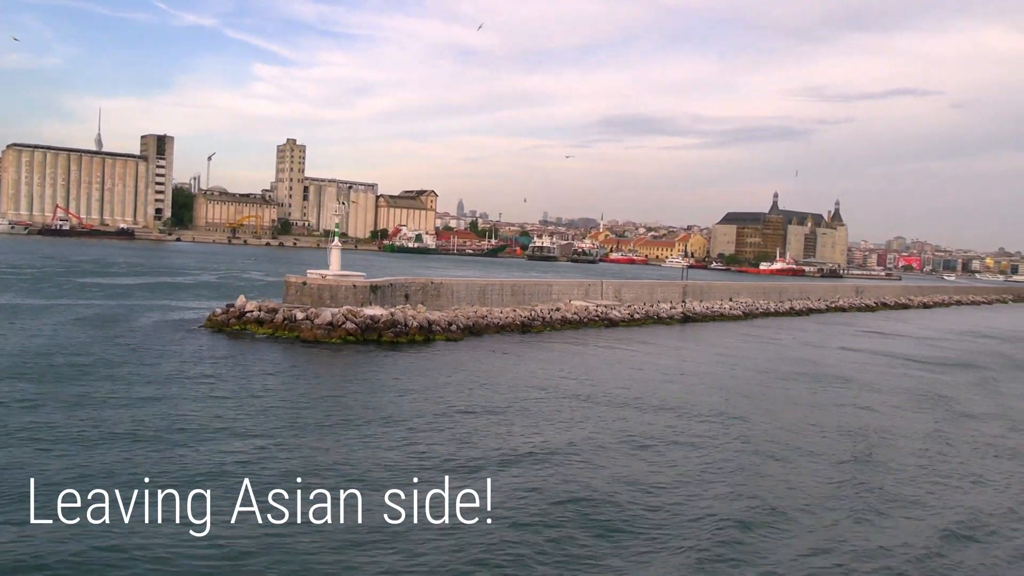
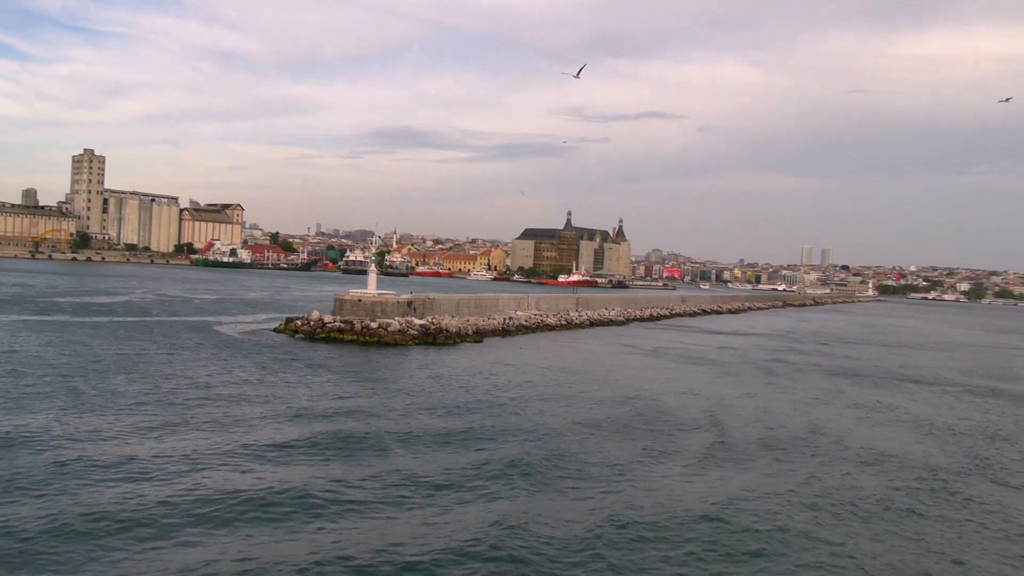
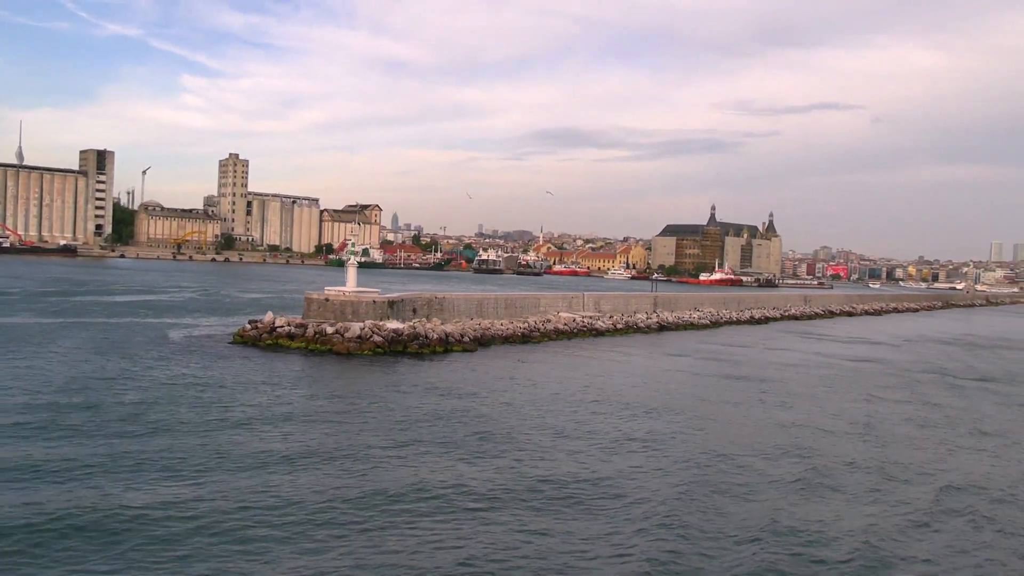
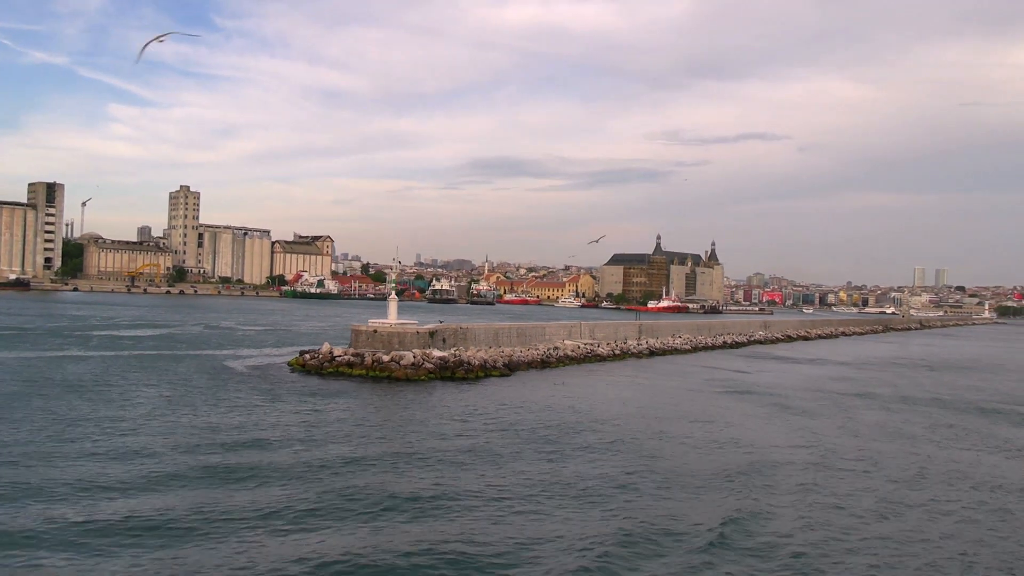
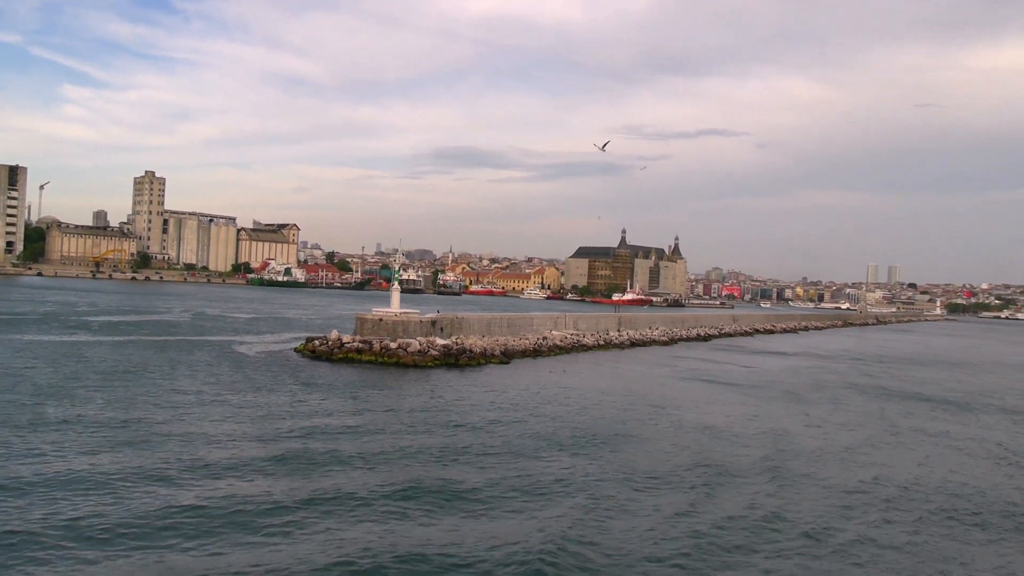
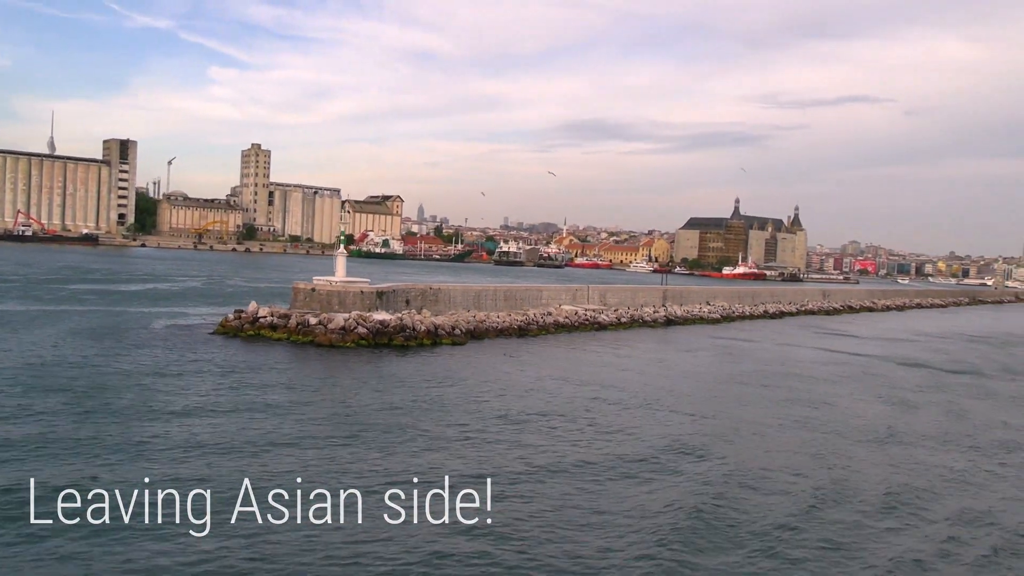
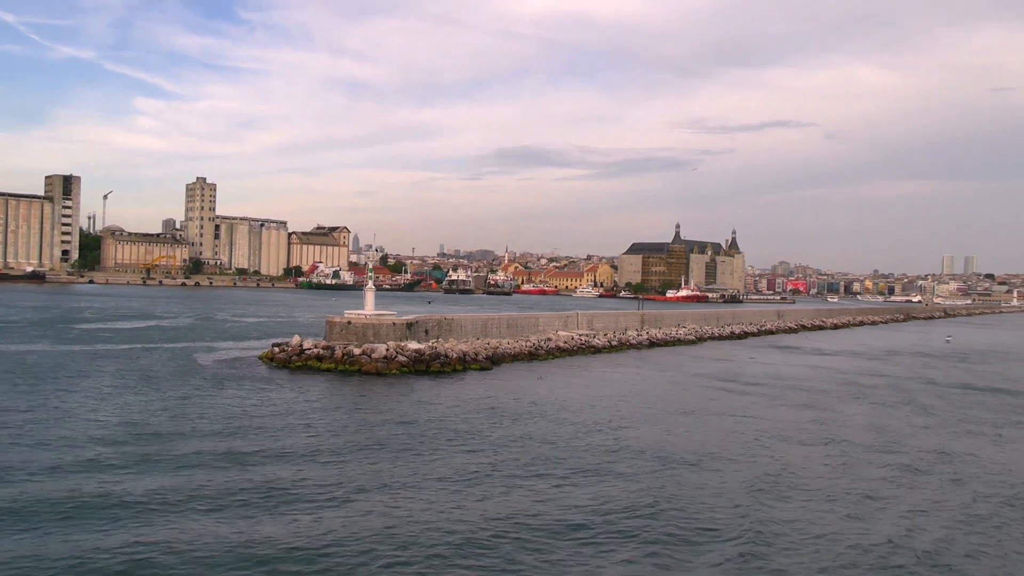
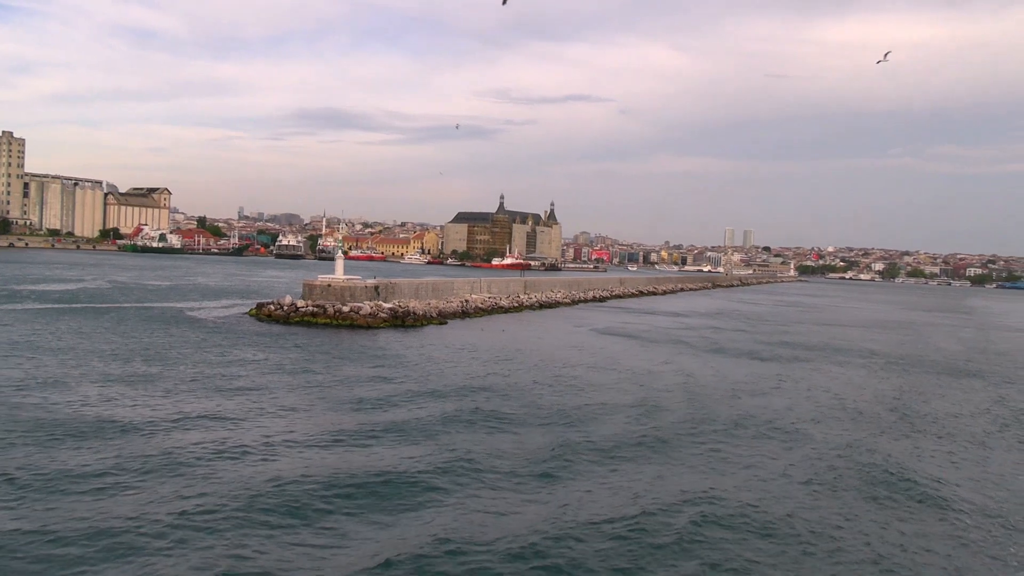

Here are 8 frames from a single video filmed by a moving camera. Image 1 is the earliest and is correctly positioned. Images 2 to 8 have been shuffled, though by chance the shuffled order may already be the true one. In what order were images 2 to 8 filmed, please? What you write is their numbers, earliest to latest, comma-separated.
6, 3, 7, 4, 5, 2, 8
